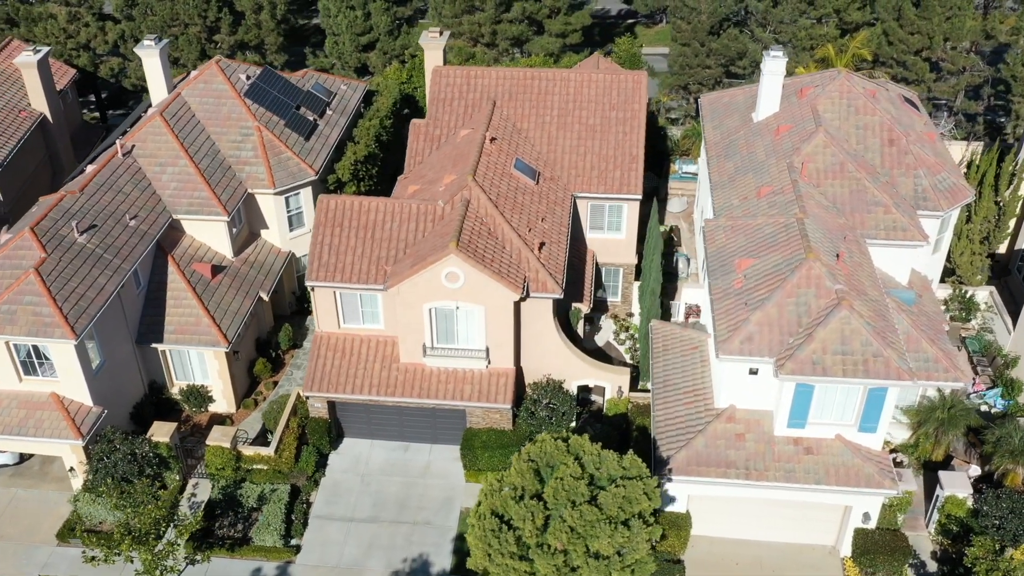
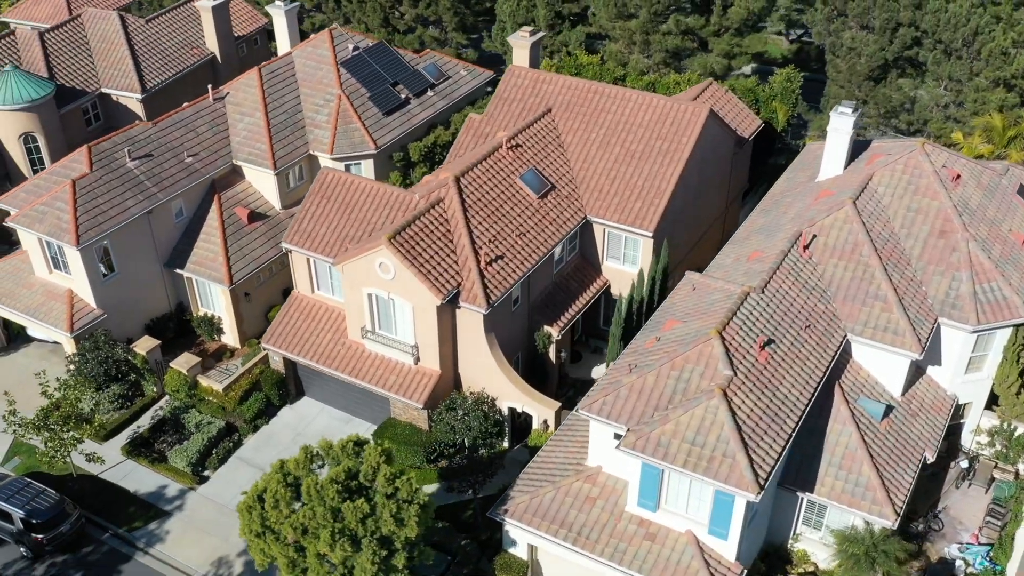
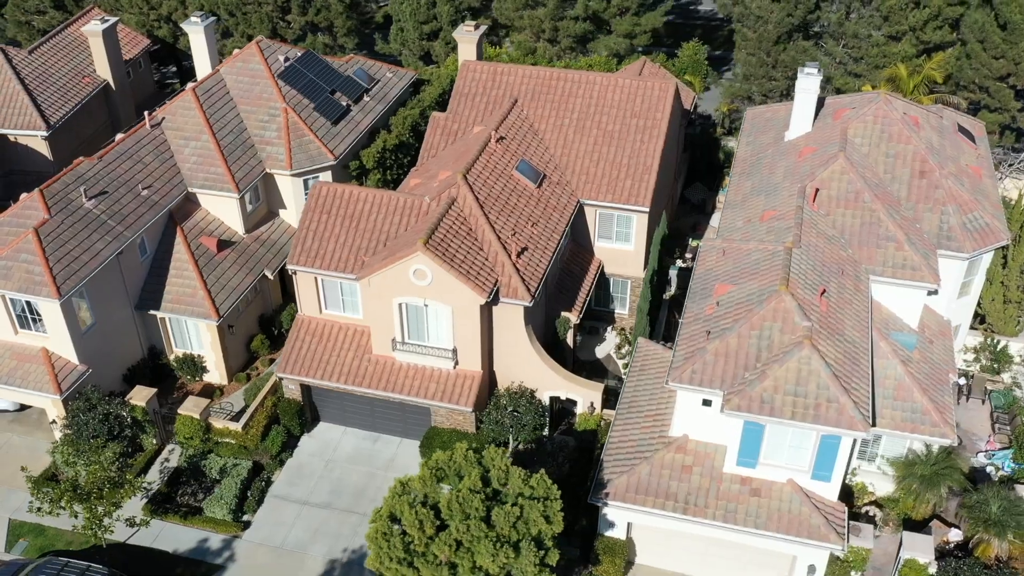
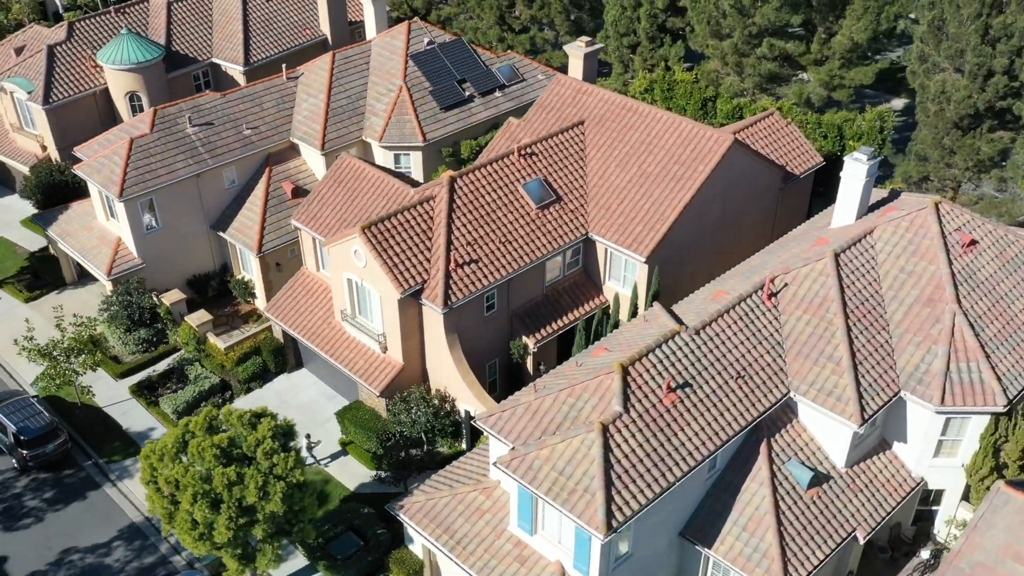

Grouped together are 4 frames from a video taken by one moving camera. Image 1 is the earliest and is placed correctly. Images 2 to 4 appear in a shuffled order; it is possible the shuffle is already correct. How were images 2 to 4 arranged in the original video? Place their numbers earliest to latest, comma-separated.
3, 2, 4
